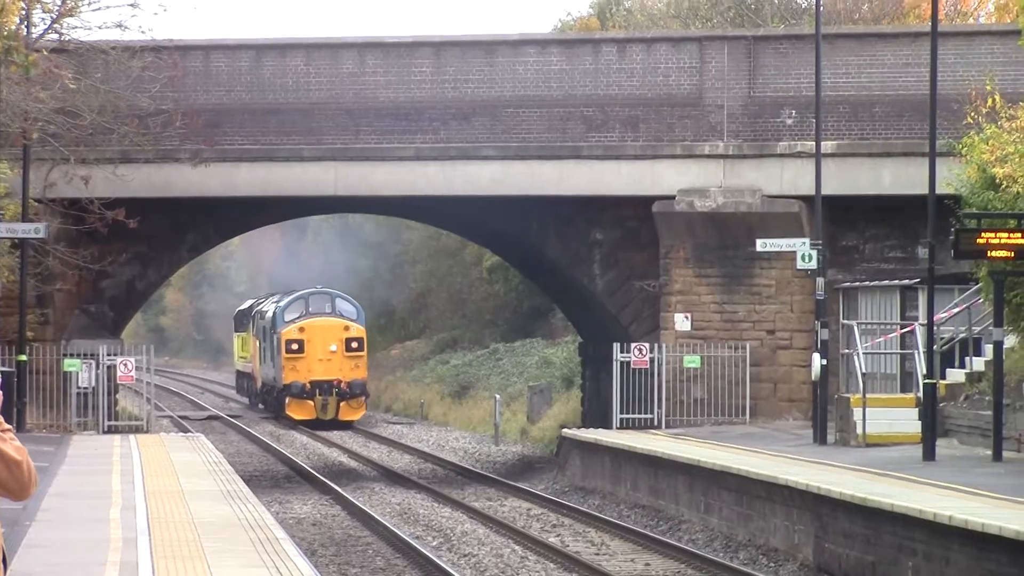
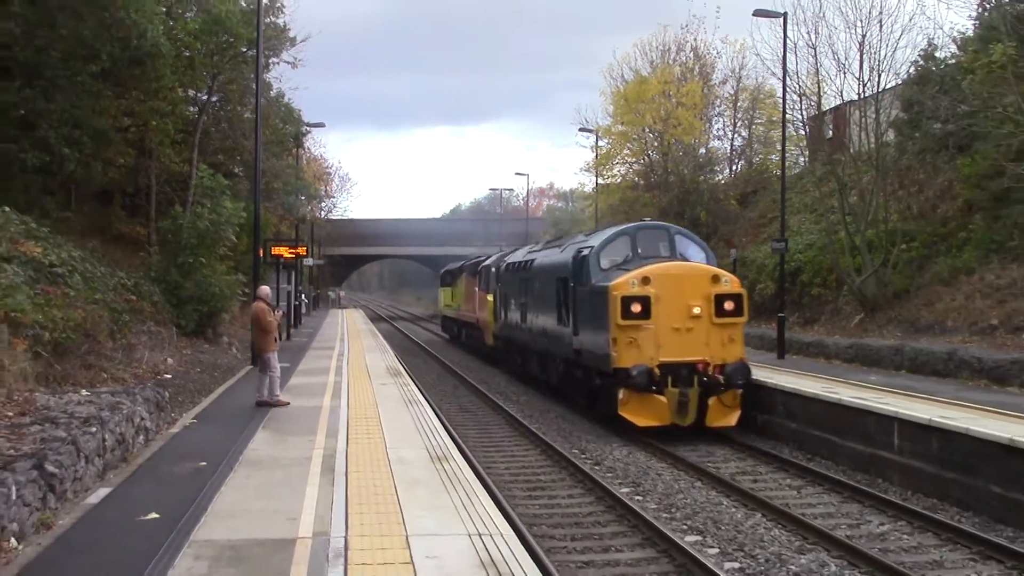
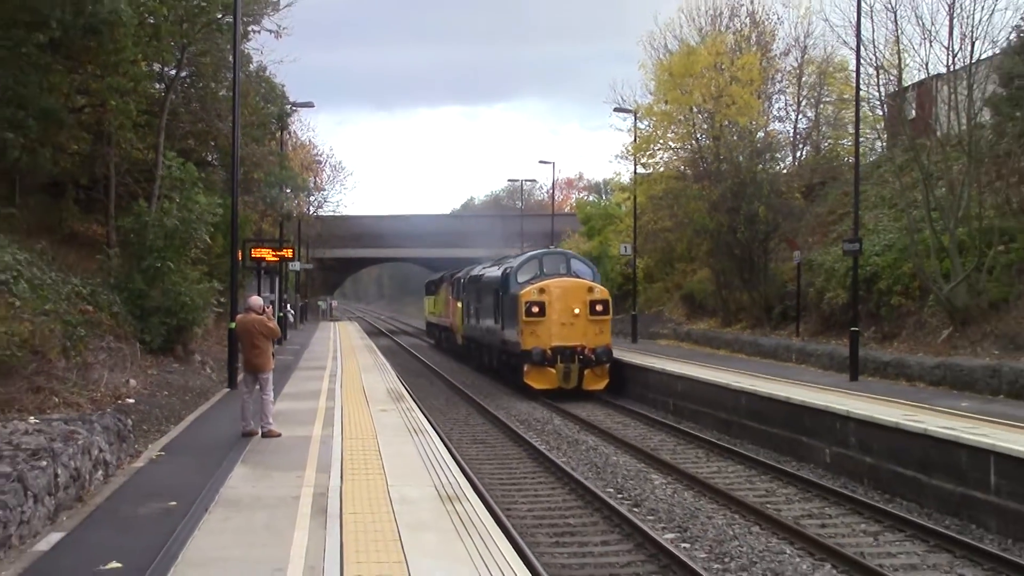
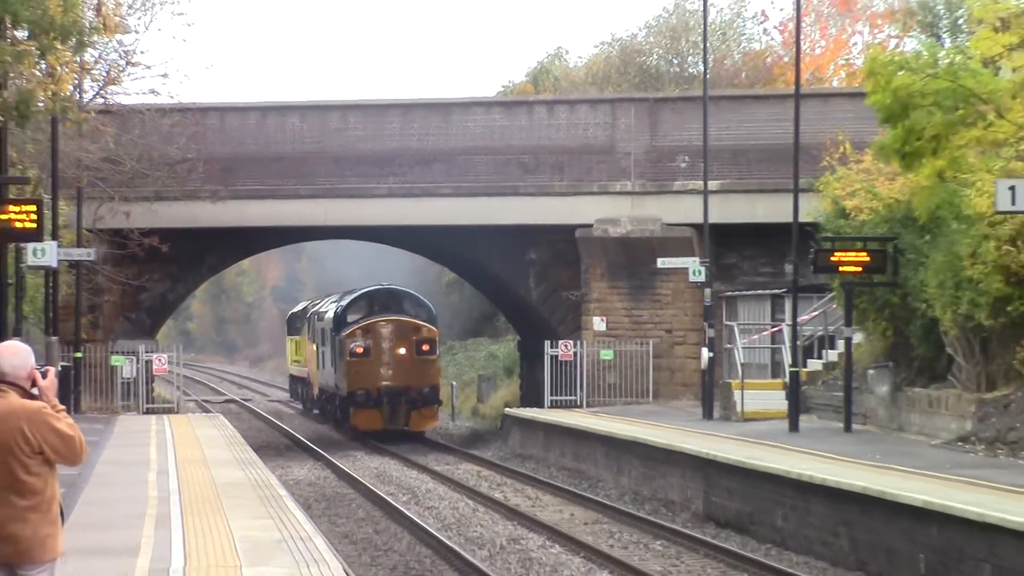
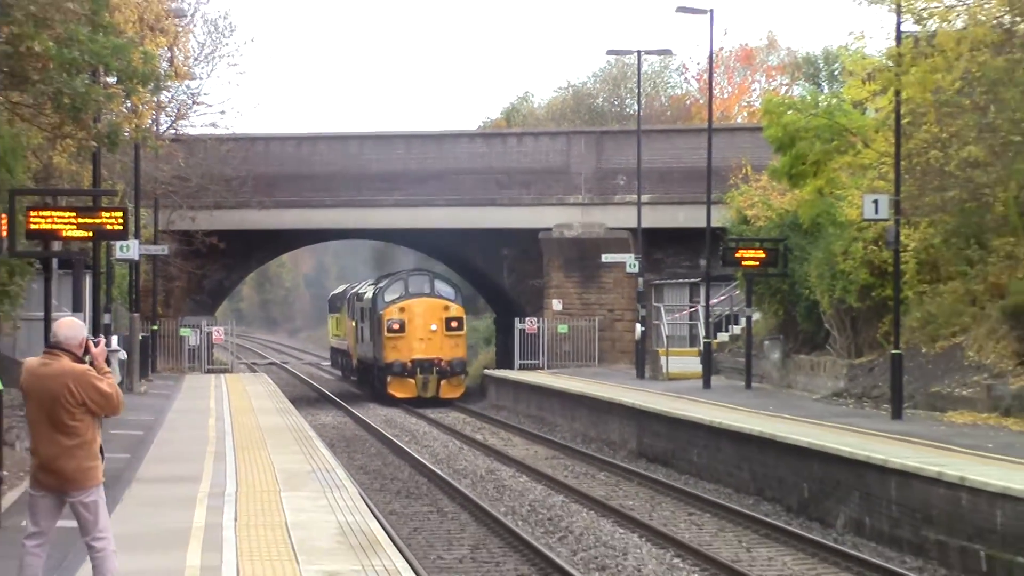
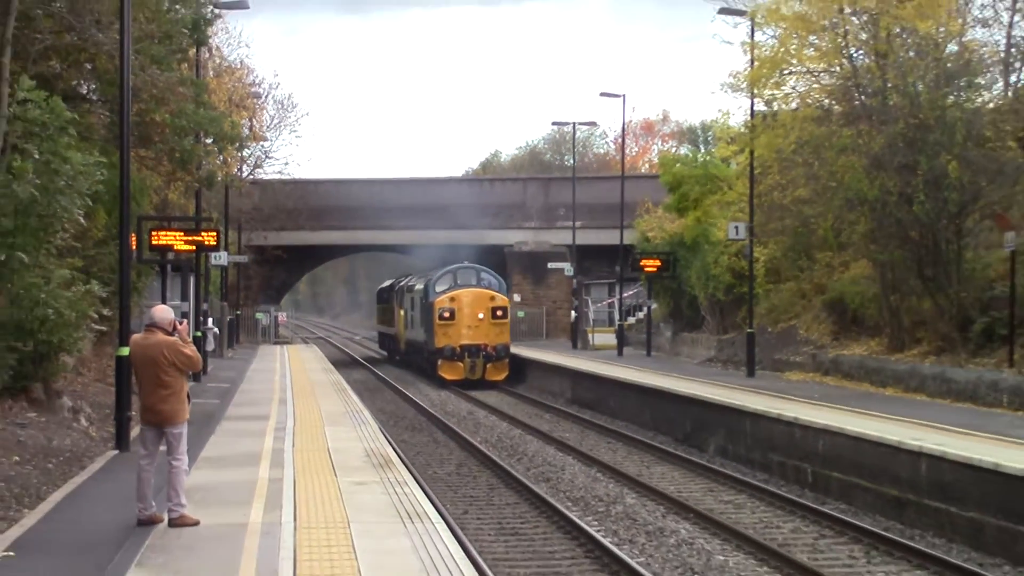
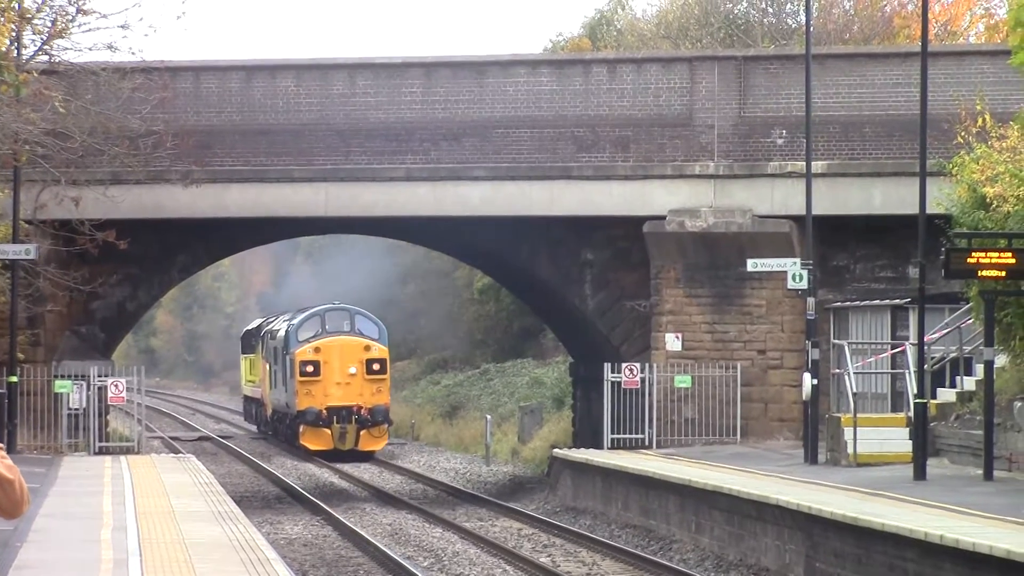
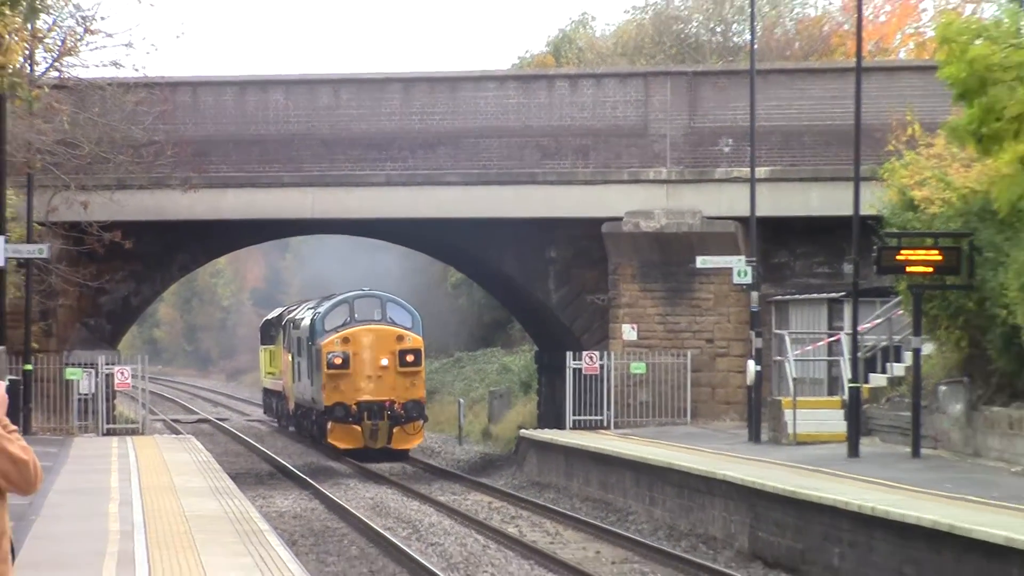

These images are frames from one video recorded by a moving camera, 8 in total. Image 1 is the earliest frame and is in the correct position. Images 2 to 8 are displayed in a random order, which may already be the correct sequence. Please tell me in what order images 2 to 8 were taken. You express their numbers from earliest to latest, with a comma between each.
7, 8, 4, 5, 6, 3, 2
